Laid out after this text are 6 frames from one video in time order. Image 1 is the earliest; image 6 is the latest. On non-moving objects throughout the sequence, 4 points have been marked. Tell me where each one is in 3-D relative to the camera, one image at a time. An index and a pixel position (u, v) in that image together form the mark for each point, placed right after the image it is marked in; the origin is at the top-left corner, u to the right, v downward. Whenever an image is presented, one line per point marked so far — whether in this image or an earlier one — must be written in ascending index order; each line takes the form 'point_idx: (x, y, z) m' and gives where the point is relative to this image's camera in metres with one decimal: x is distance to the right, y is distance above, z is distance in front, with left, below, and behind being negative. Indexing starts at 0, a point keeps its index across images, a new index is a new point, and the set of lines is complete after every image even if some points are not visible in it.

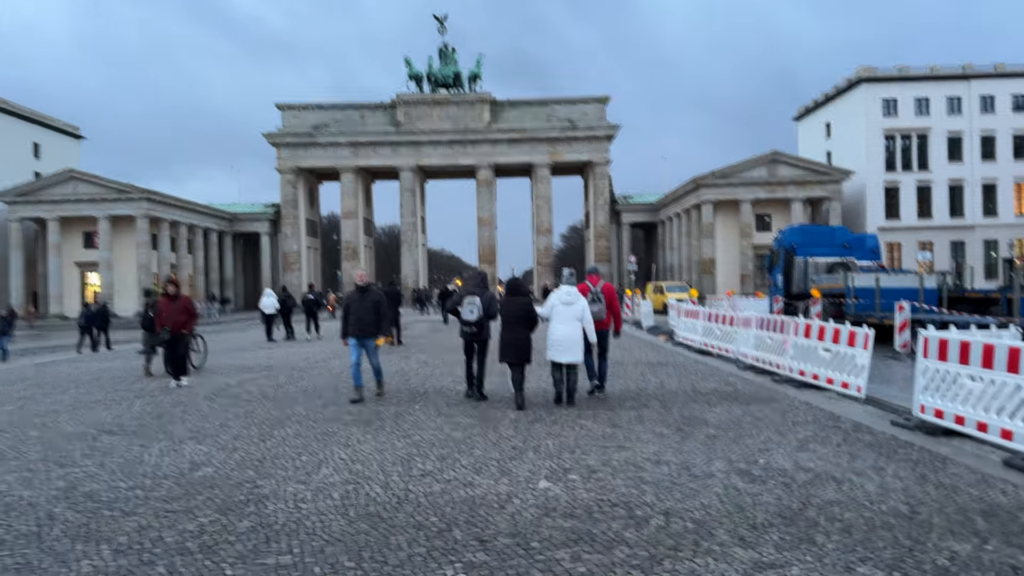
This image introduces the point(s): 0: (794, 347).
0: (+4.9, -1.0, +13.6) m
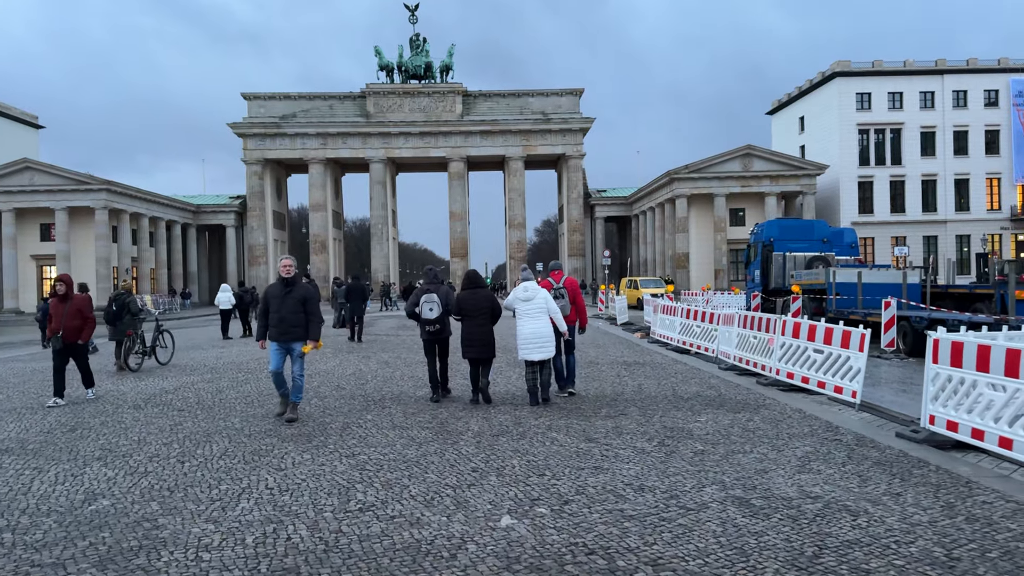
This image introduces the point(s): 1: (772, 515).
0: (+4.4, -1.0, +12.7) m
1: (+1.8, -1.6, +5.5) m
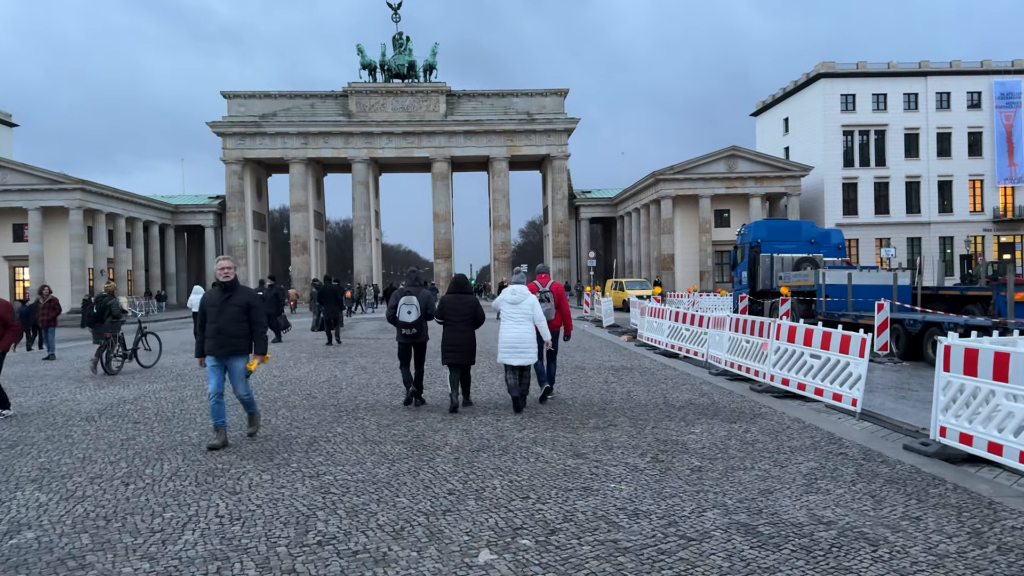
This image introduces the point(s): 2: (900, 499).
0: (+4.1, -1.0, +12.2) m
1: (+1.7, -1.6, +4.9) m
2: (+3.0, -1.6, +6.0) m
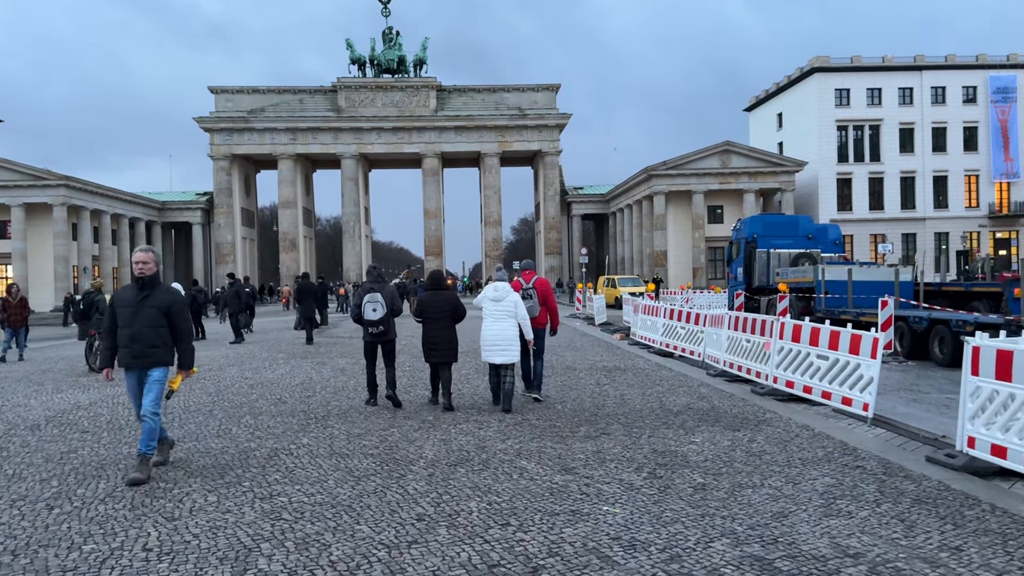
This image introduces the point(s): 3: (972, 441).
0: (+3.9, -0.9, +11.4) m
1: (+1.6, -1.6, +4.2) m
2: (+2.8, -1.6, +5.2) m
3: (+4.0, -1.3, +6.9) m
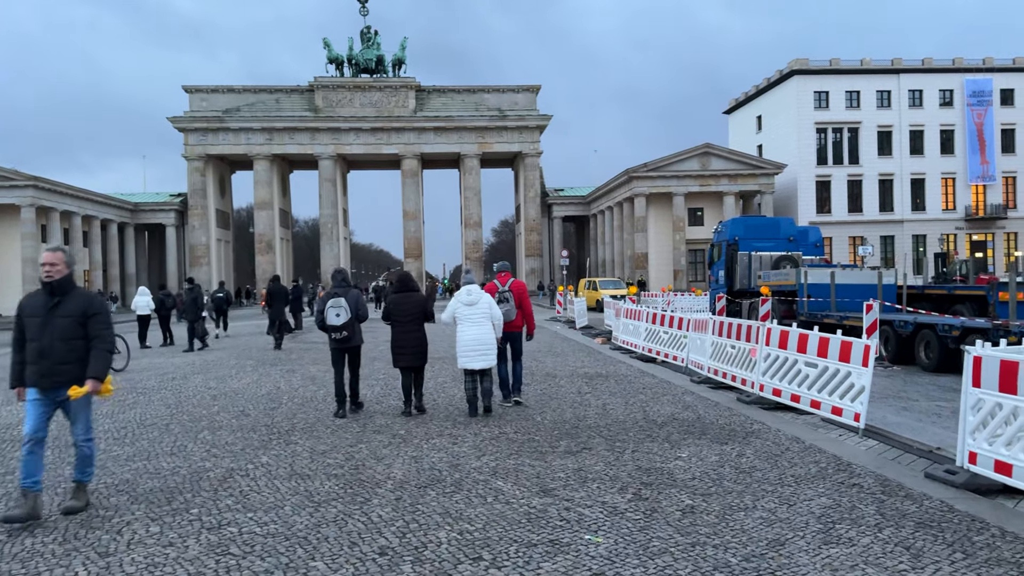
0: (+3.6, -1.0, +11.1) m
1: (+1.4, -1.6, +3.7) m
2: (+2.7, -1.6, +4.8) m
3: (+3.8, -1.4, +6.5) m
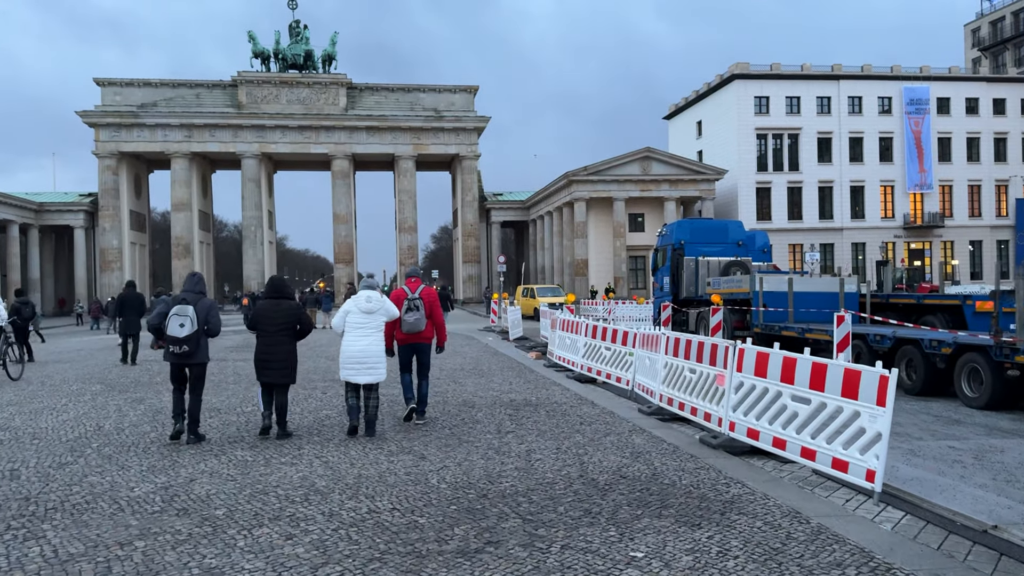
0: (+2.5, -1.1, +8.6) m
1: (+0.9, -1.7, +1.1) m
2: (+2.0, -1.7, +2.3) m
3: (+3.0, -1.4, +4.0) m
